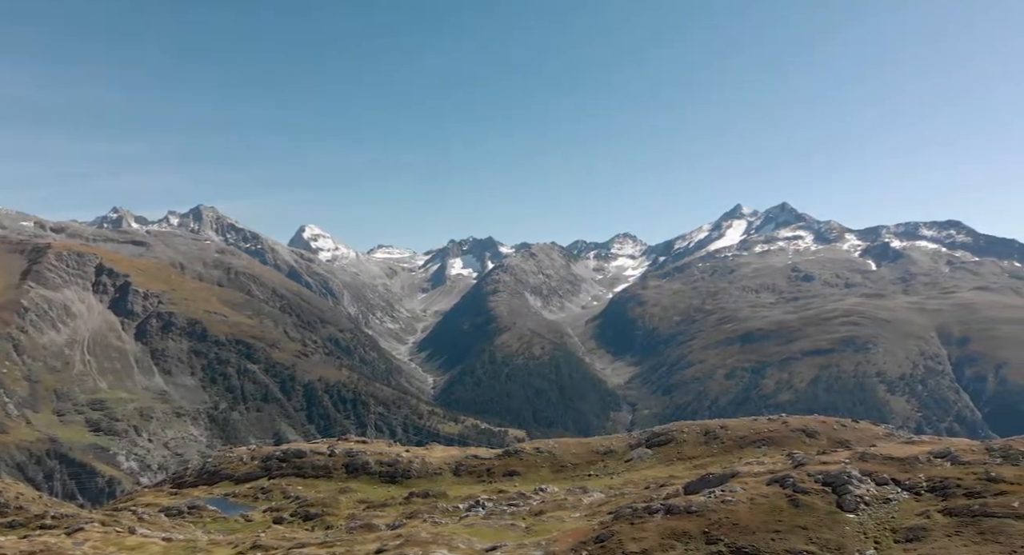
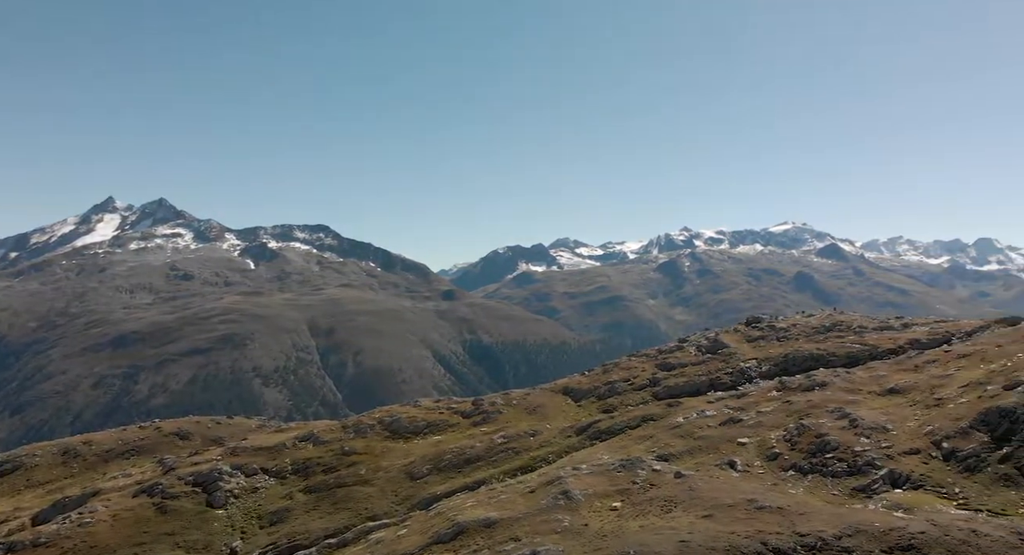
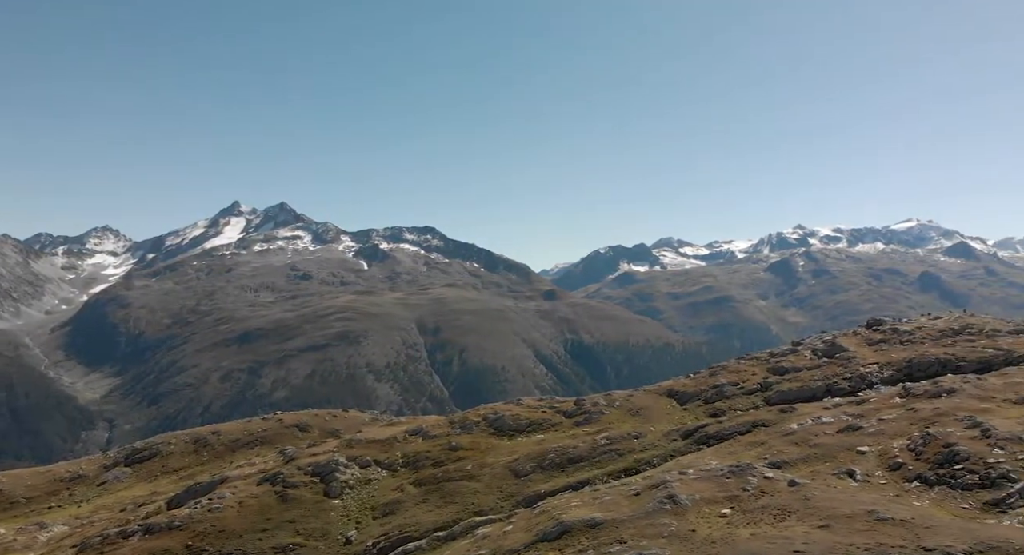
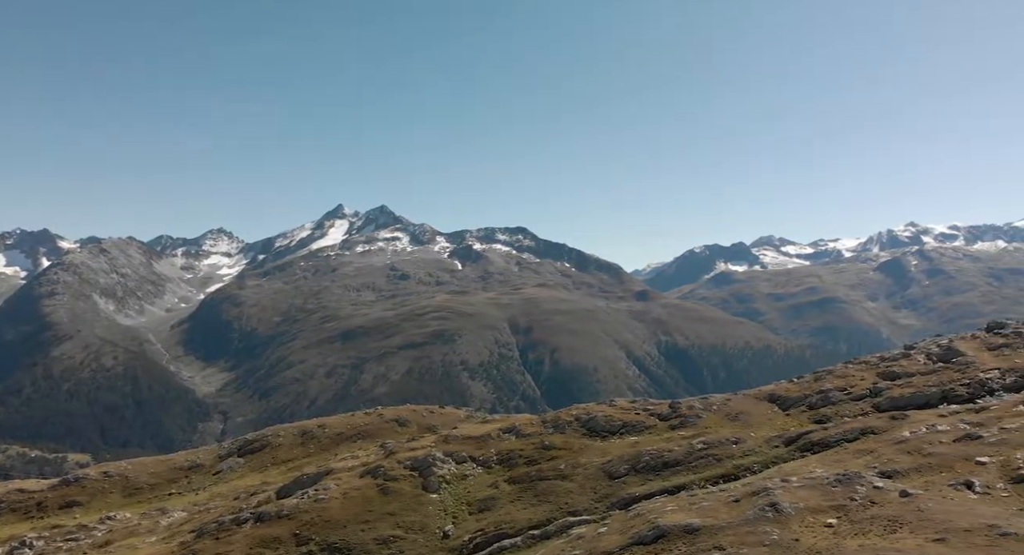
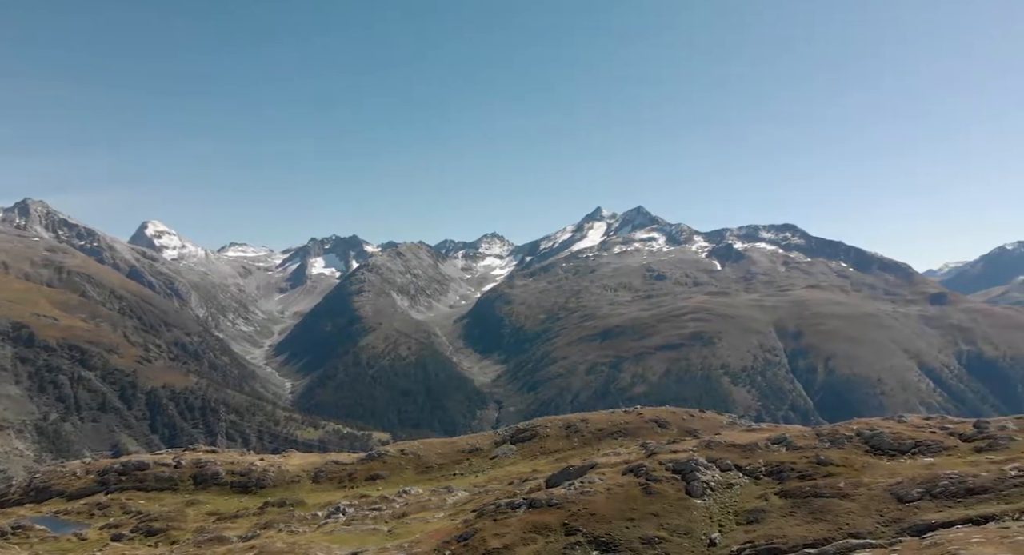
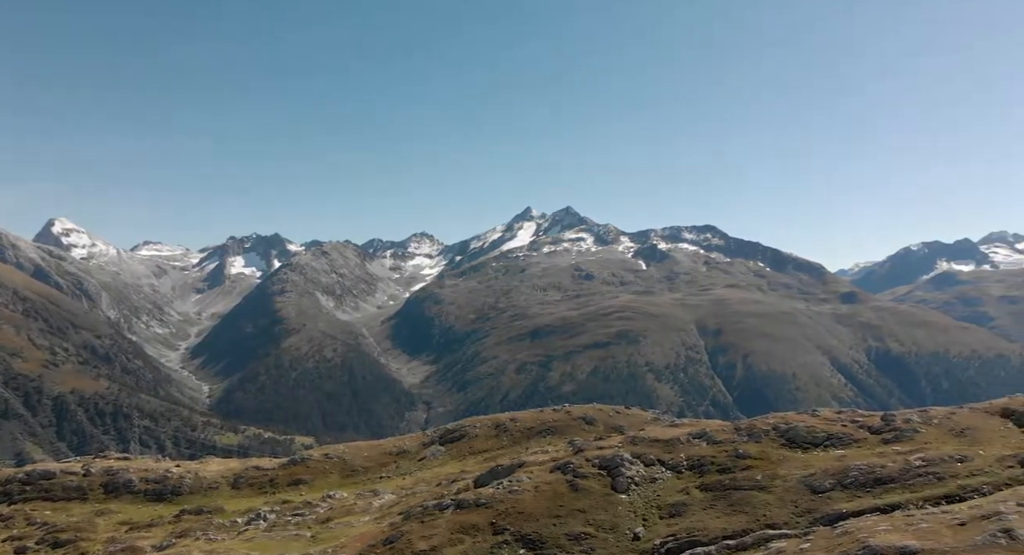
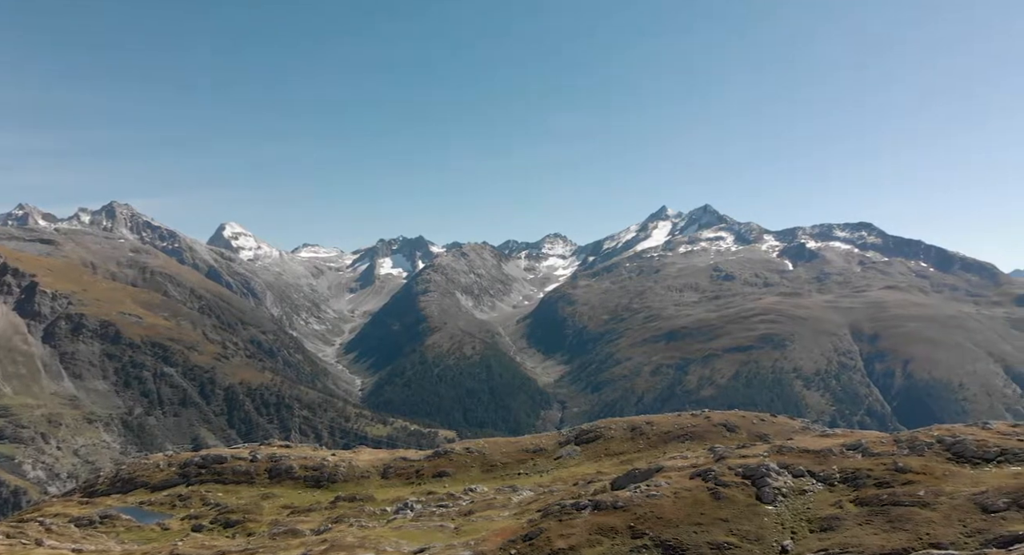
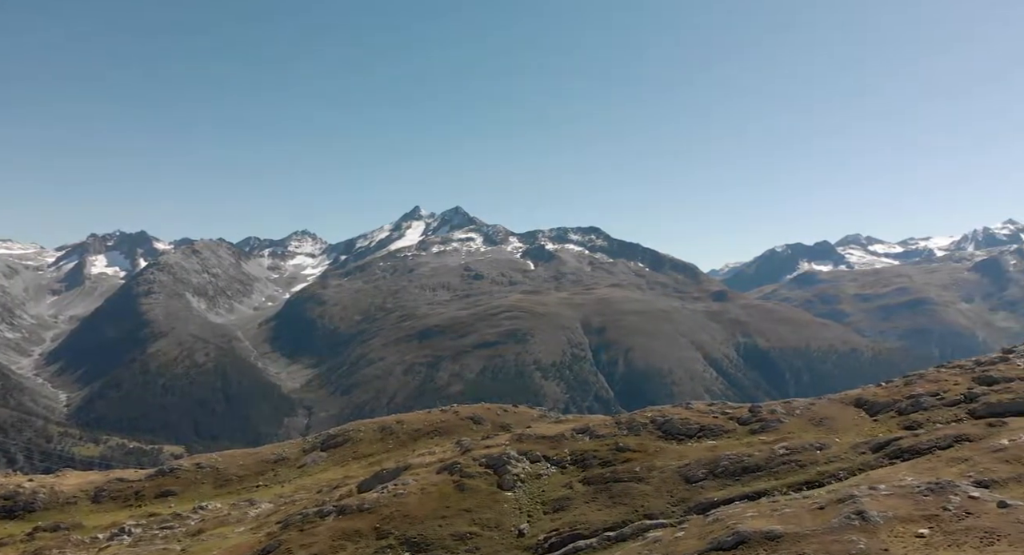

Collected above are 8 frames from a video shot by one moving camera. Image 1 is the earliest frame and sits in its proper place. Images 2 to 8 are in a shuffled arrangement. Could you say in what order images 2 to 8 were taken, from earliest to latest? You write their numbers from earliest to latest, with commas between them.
7, 5, 6, 8, 4, 3, 2
